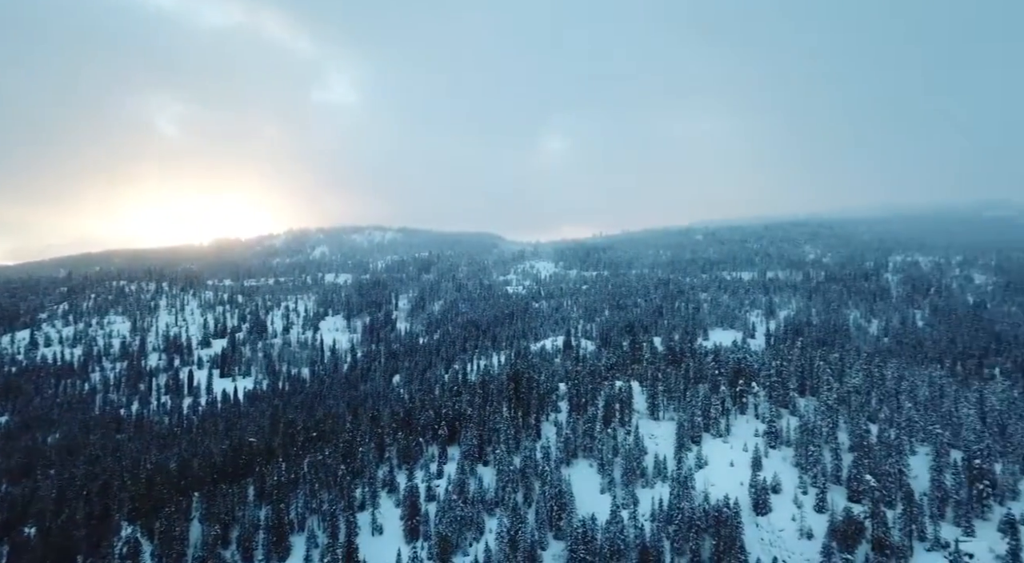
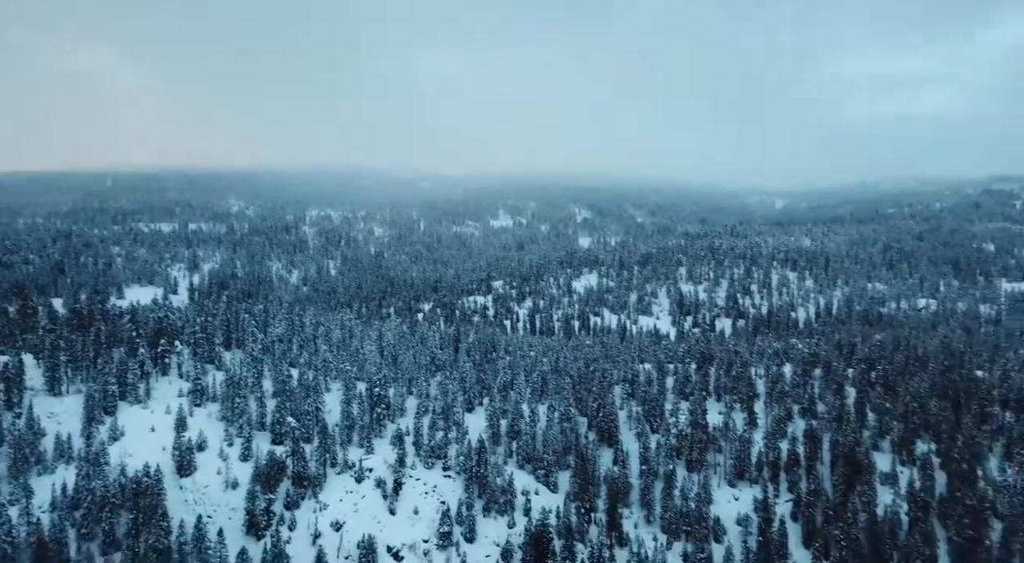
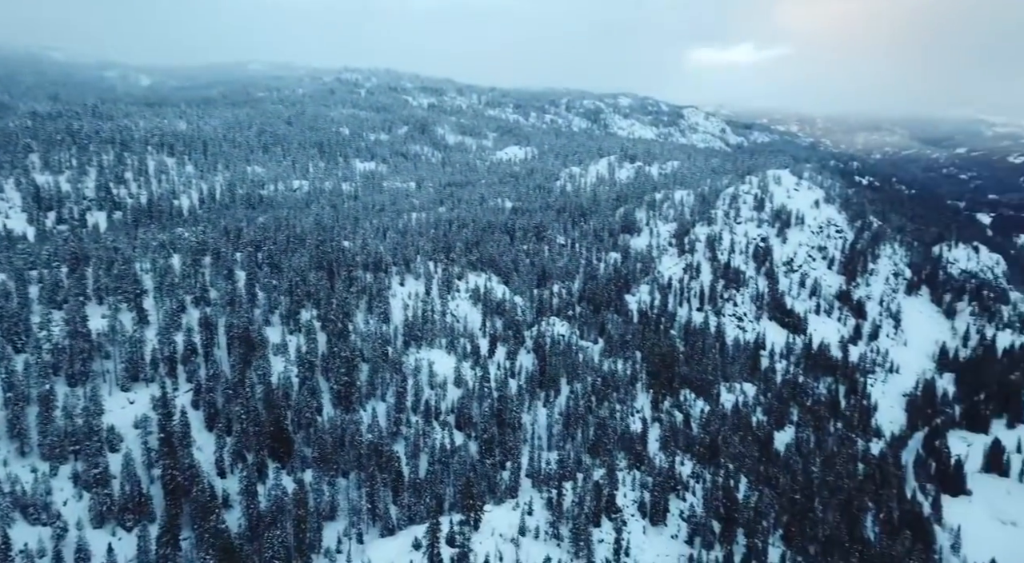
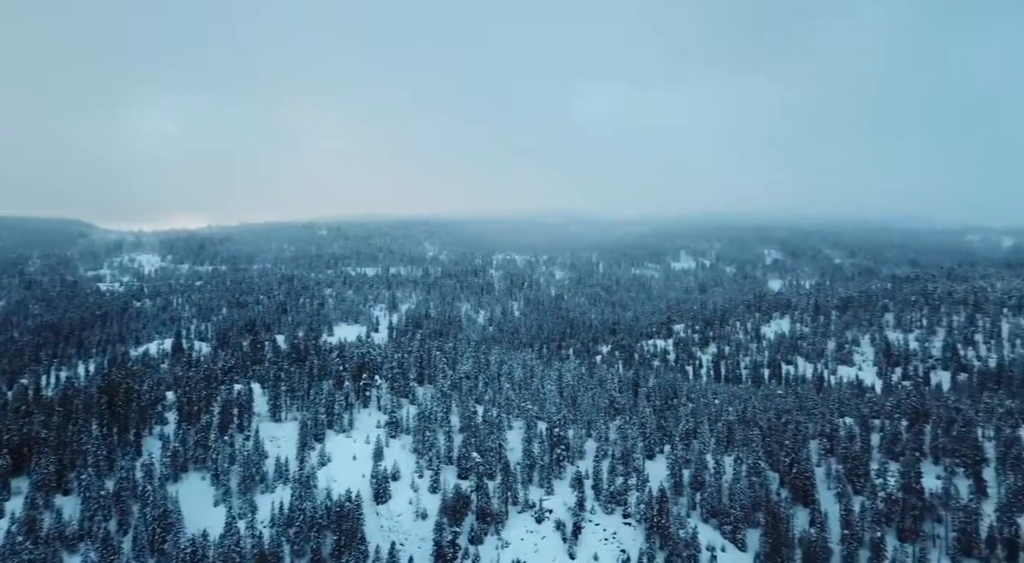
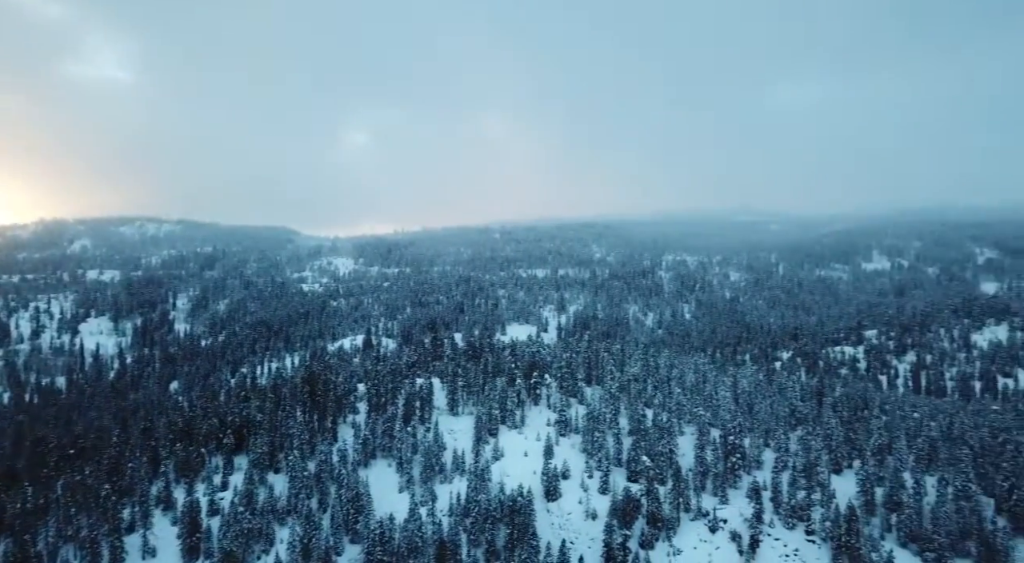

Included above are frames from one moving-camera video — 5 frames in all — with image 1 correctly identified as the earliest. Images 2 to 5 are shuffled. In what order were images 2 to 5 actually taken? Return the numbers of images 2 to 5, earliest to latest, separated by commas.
5, 4, 2, 3
